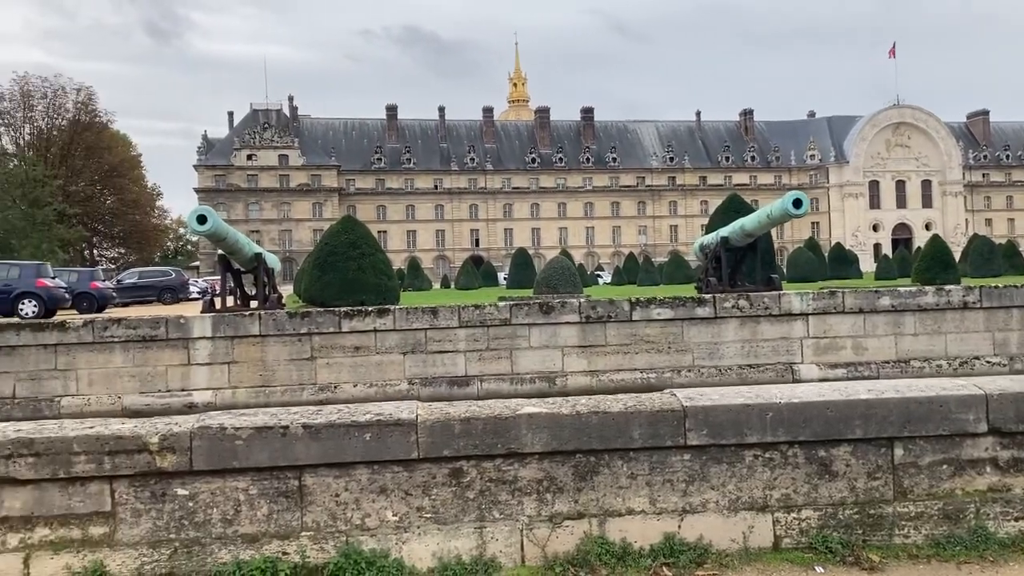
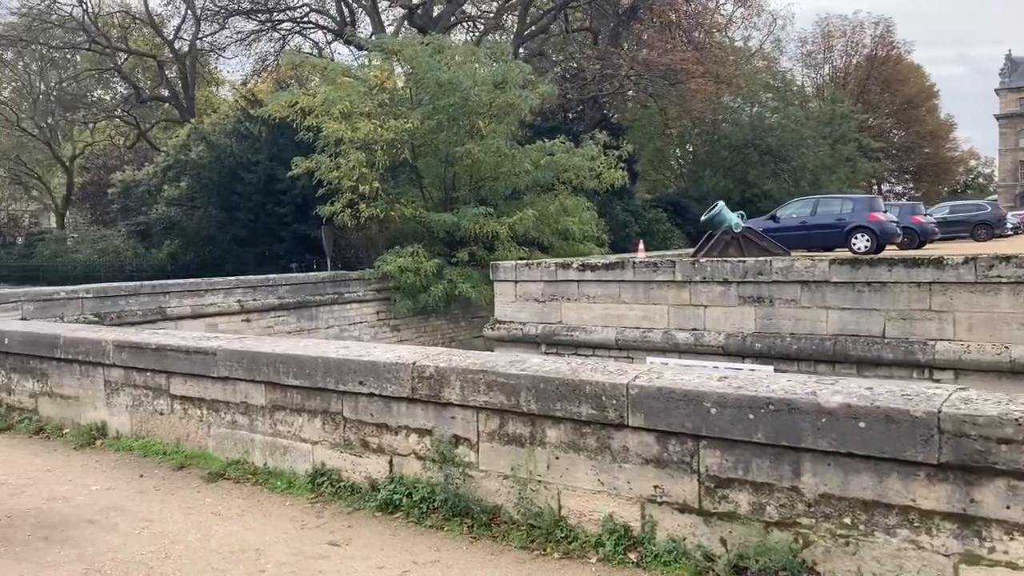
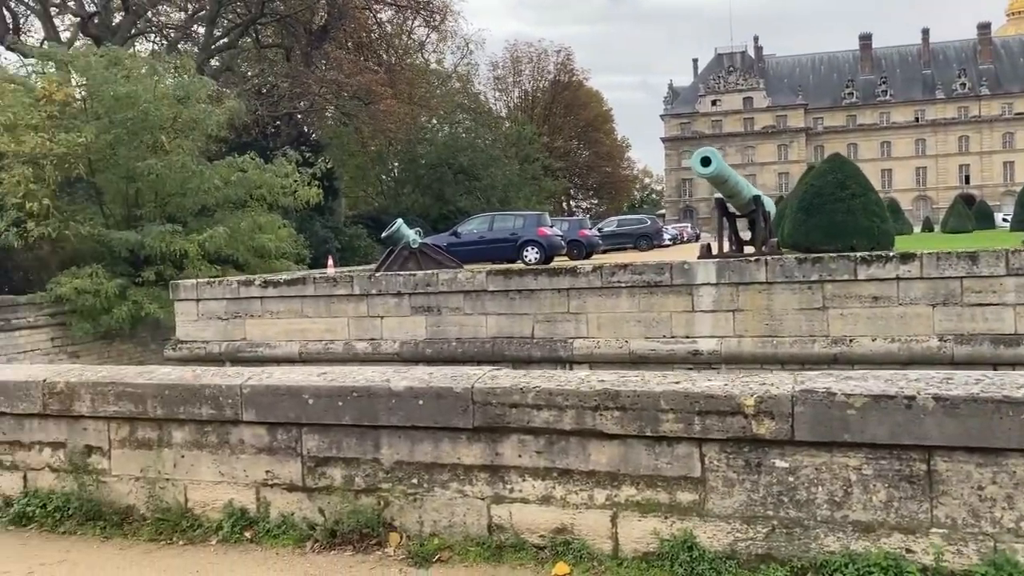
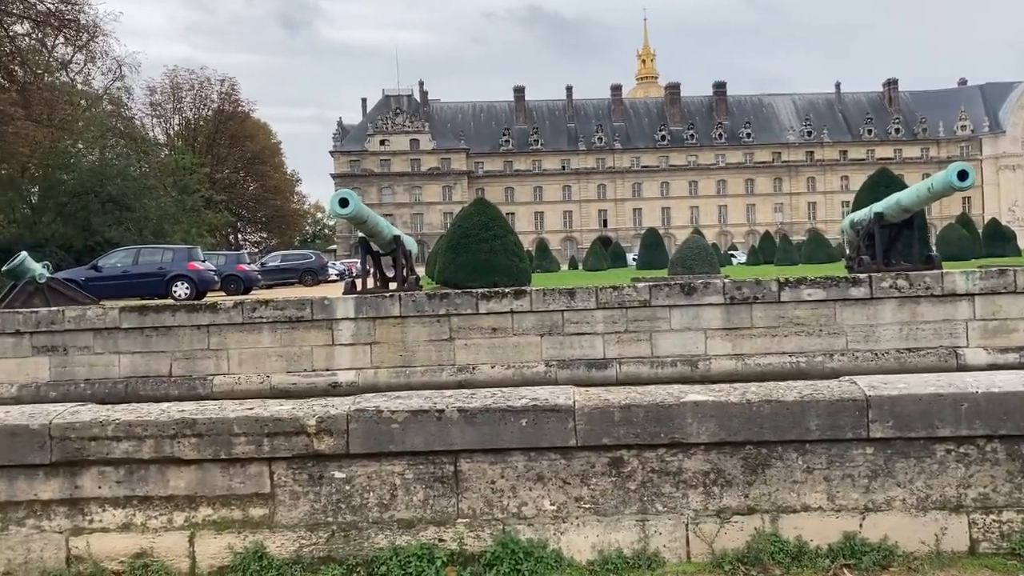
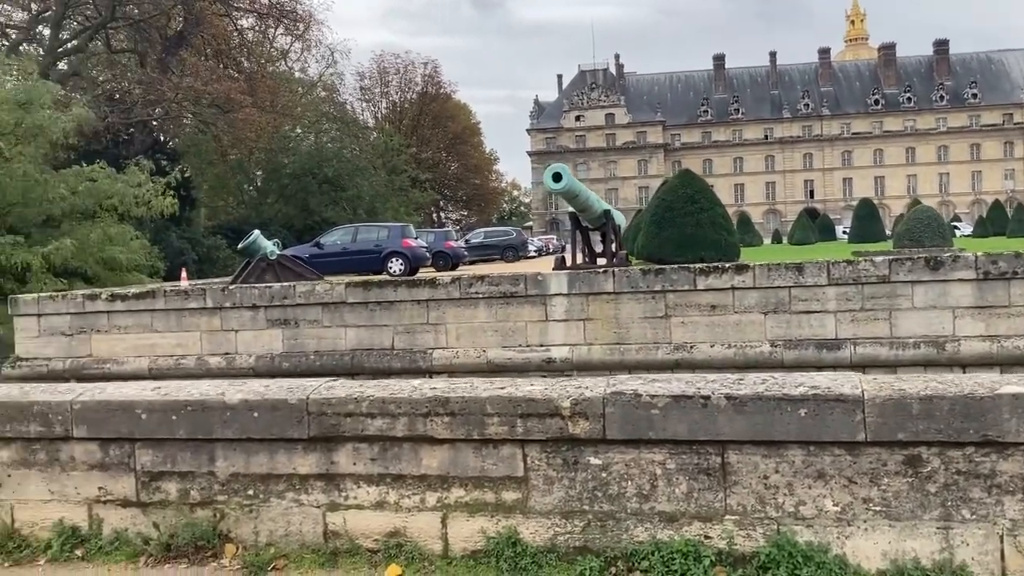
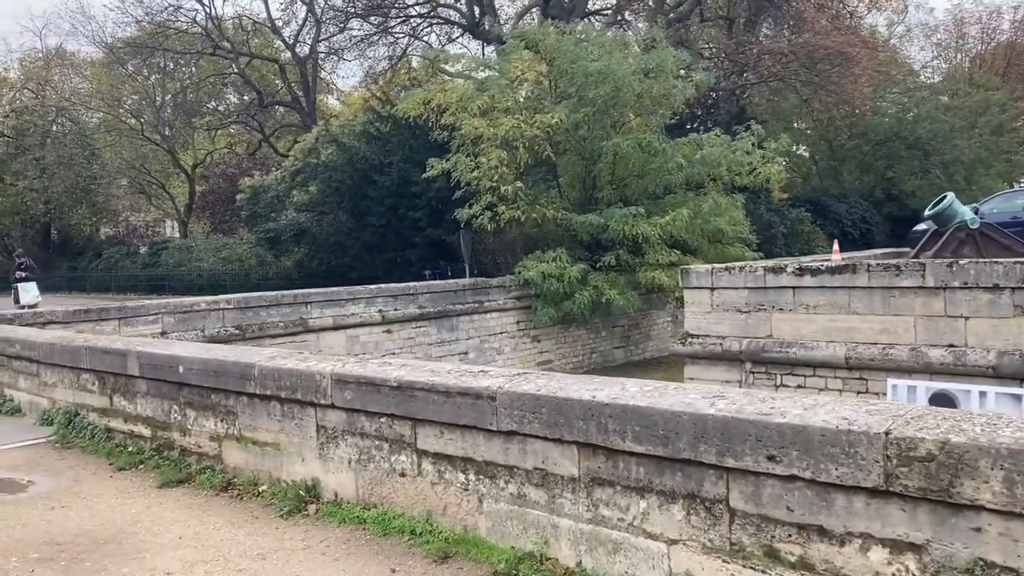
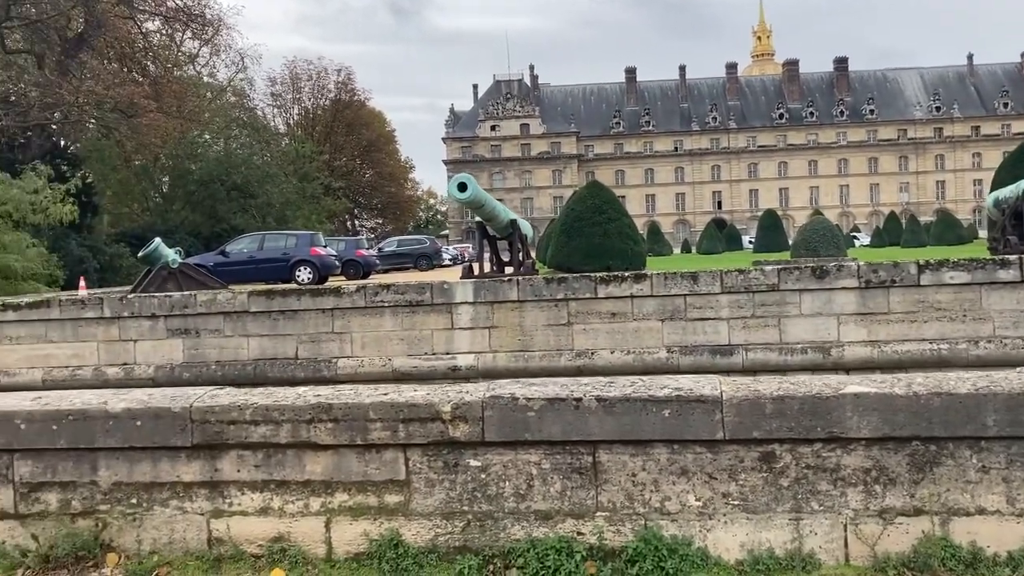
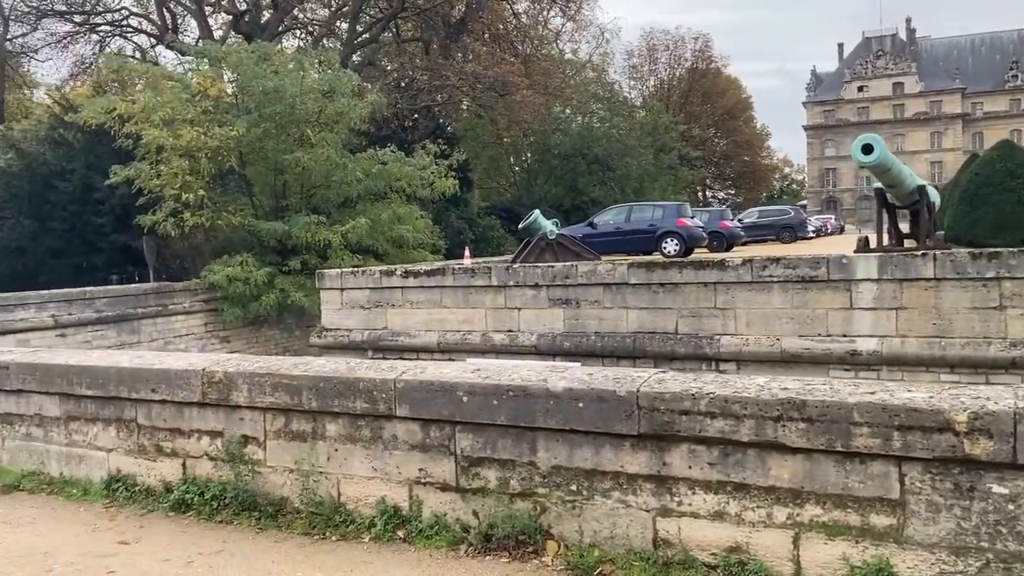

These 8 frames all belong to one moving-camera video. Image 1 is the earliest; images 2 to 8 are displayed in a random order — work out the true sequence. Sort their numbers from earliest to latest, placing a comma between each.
4, 7, 5, 3, 8, 2, 6
